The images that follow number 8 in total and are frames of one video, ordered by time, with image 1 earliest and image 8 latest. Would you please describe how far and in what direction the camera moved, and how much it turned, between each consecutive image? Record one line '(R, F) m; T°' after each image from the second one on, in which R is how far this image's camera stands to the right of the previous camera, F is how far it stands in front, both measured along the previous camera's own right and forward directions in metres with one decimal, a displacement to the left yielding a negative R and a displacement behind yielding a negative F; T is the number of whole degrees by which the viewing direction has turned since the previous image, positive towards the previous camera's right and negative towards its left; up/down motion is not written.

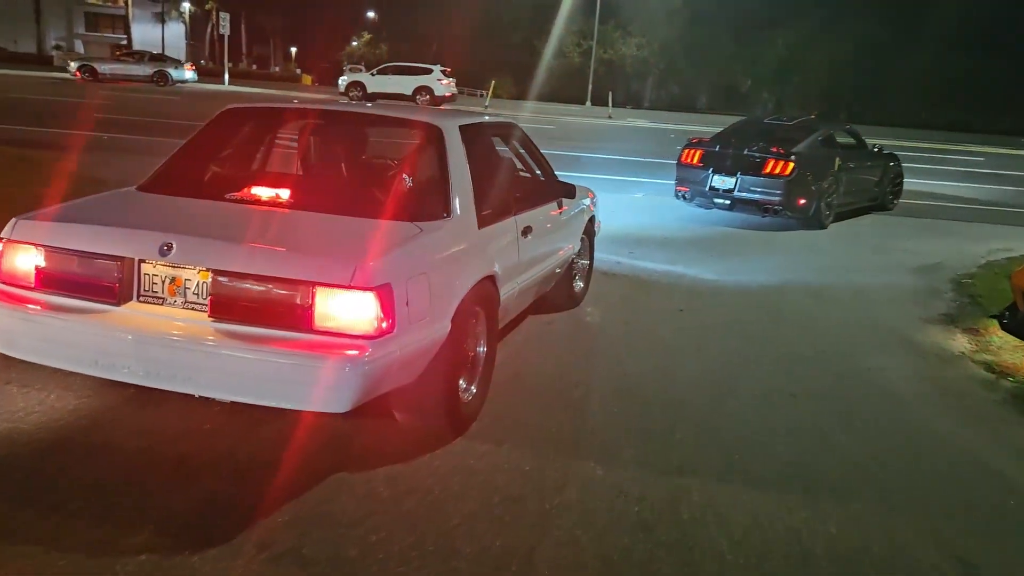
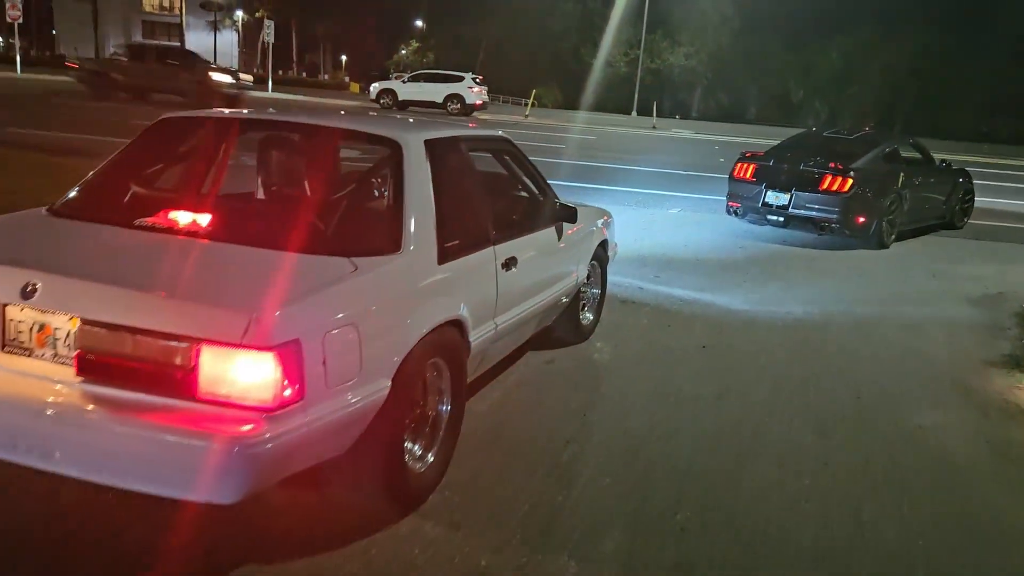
(+0.3, +0.7) m; -3°
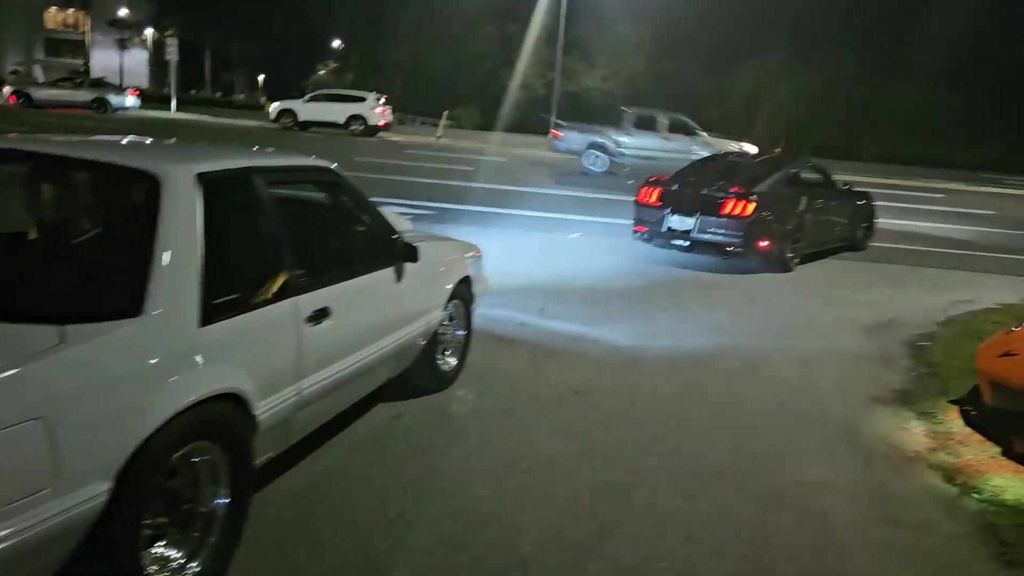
(+0.5, +0.6) m; +5°
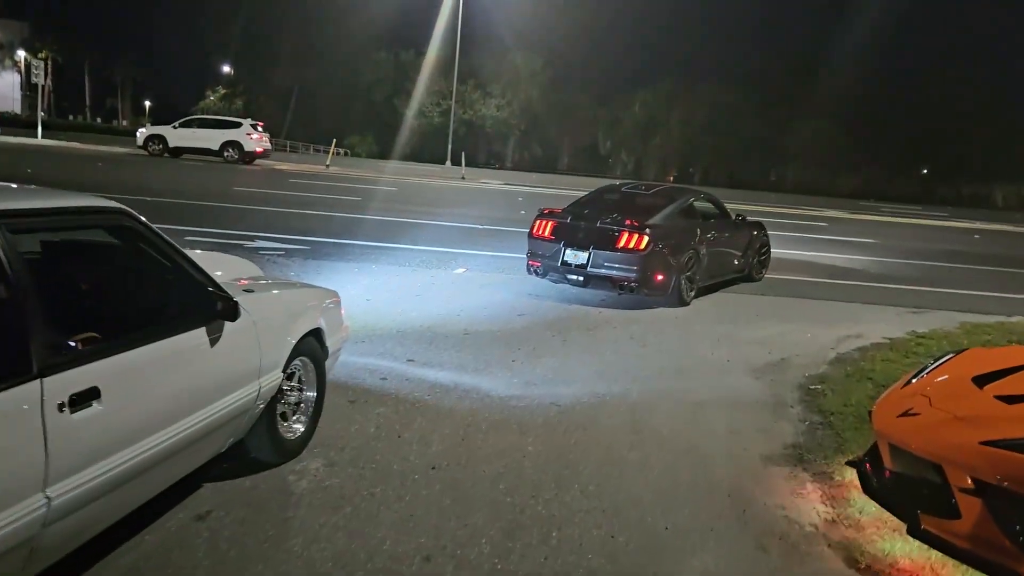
(+0.3, +0.7) m; +7°
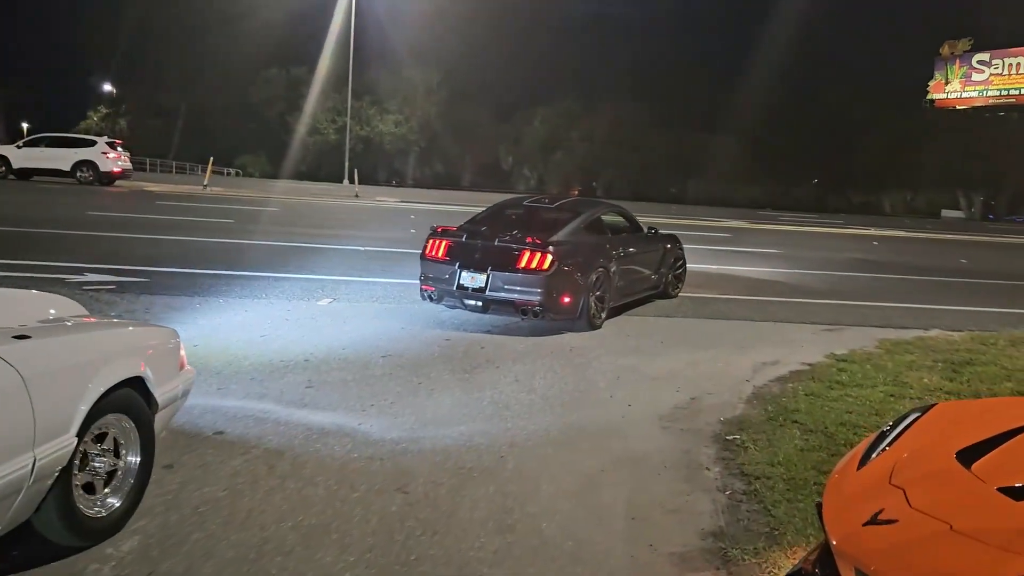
(+0.4, +1.4) m; +6°
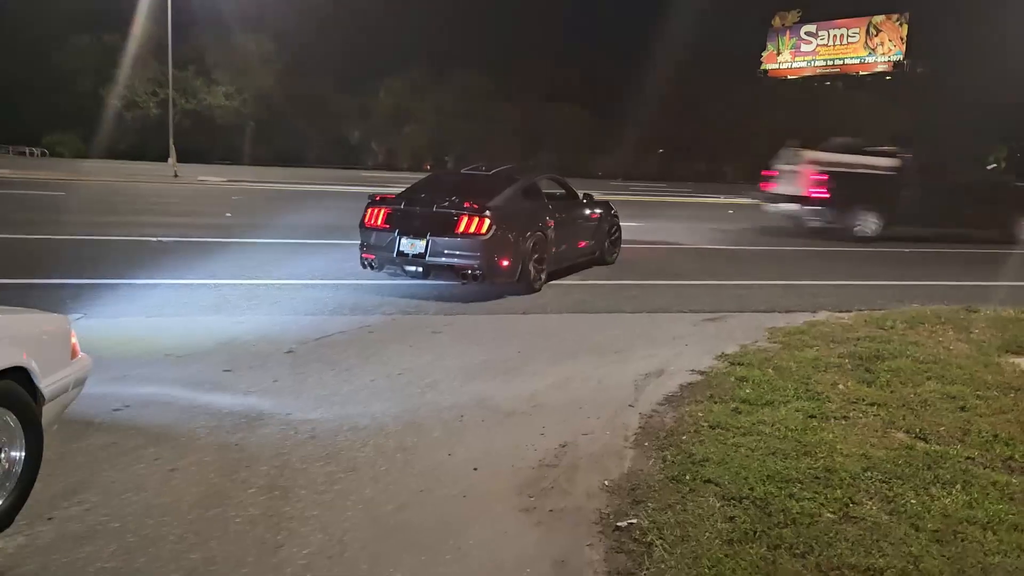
(+0.4, +2.1) m; +10°
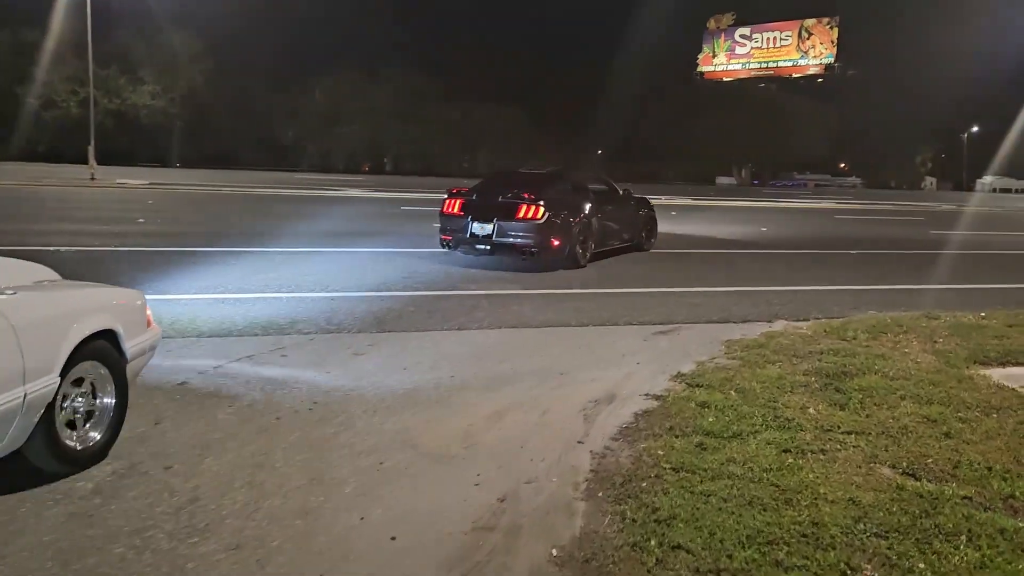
(+0.1, +0.8) m; +4°
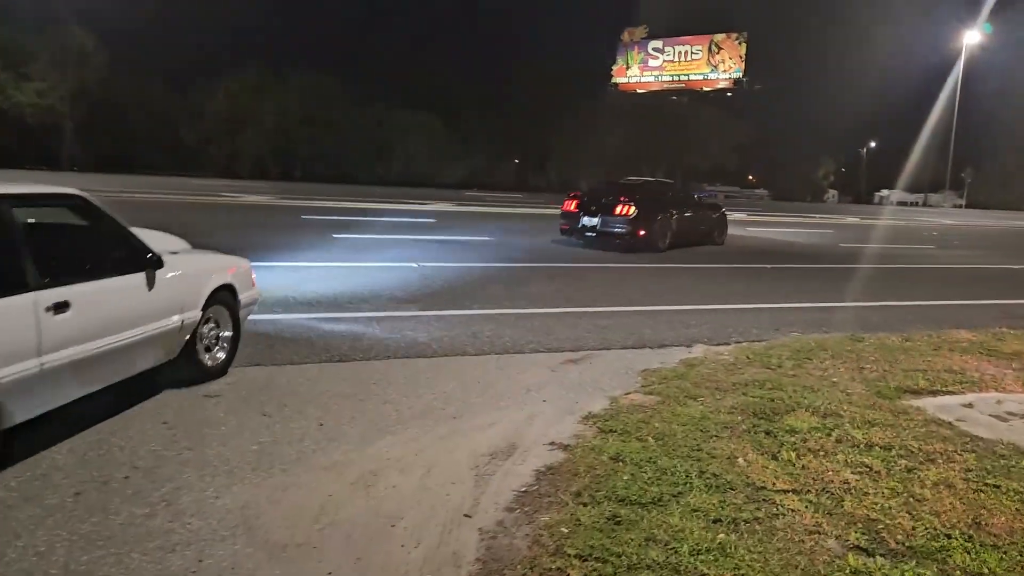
(+0.2, +1.0) m; +6°
